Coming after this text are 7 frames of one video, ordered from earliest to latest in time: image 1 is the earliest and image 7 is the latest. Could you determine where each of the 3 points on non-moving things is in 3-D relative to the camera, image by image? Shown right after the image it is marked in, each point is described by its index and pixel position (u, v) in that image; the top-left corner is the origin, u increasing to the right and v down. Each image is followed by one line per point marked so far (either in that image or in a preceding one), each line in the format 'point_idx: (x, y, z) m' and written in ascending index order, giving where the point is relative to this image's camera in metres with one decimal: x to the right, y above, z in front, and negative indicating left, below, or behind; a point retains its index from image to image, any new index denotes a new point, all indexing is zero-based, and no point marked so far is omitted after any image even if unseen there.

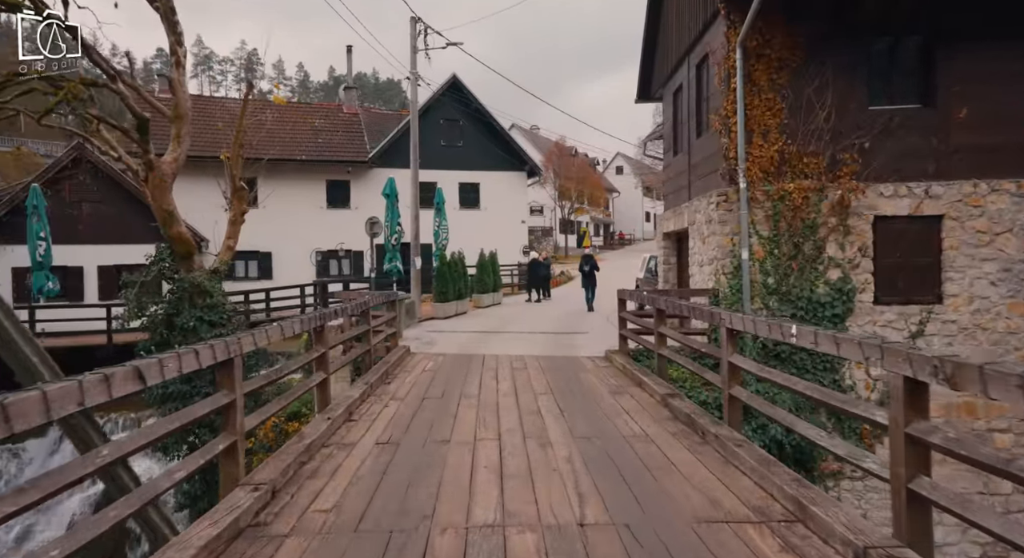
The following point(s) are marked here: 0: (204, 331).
0: (-5.9, -1.0, +11.0) m
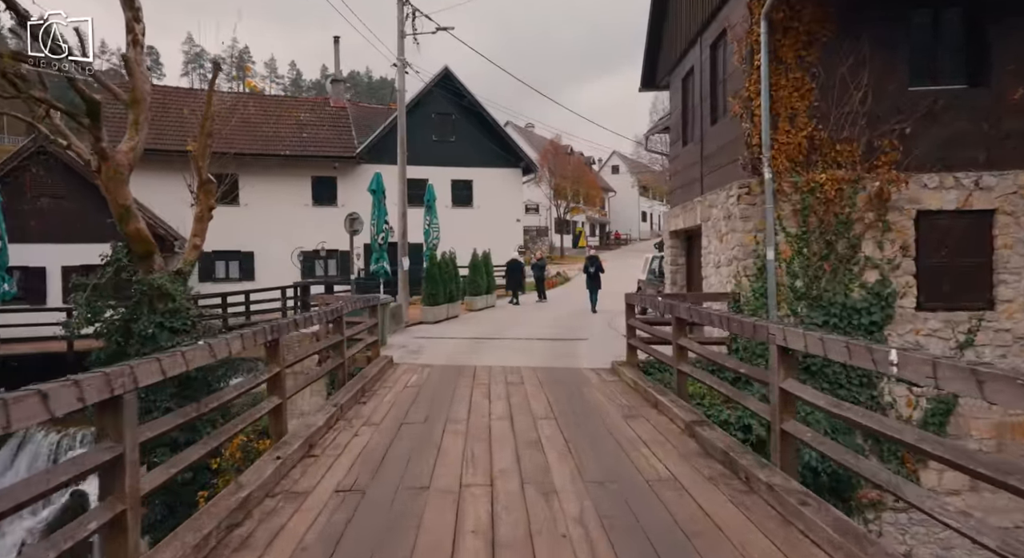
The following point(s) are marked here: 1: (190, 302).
0: (-6.0, -1.0, +9.9) m
1: (-5.9, -0.4, +10.6) m
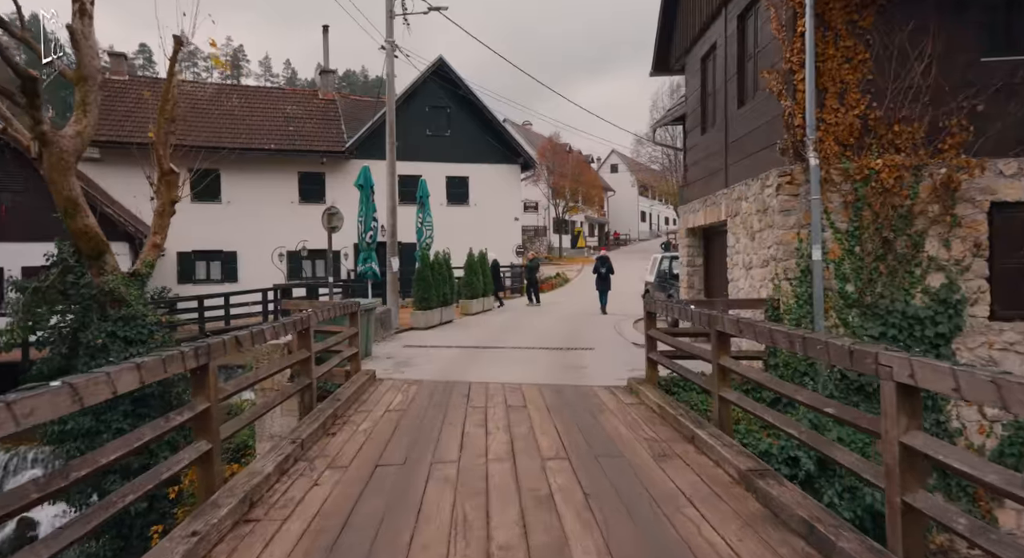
0: (-6.0, -1.1, +8.7) m
1: (-5.9, -0.5, +9.4) m
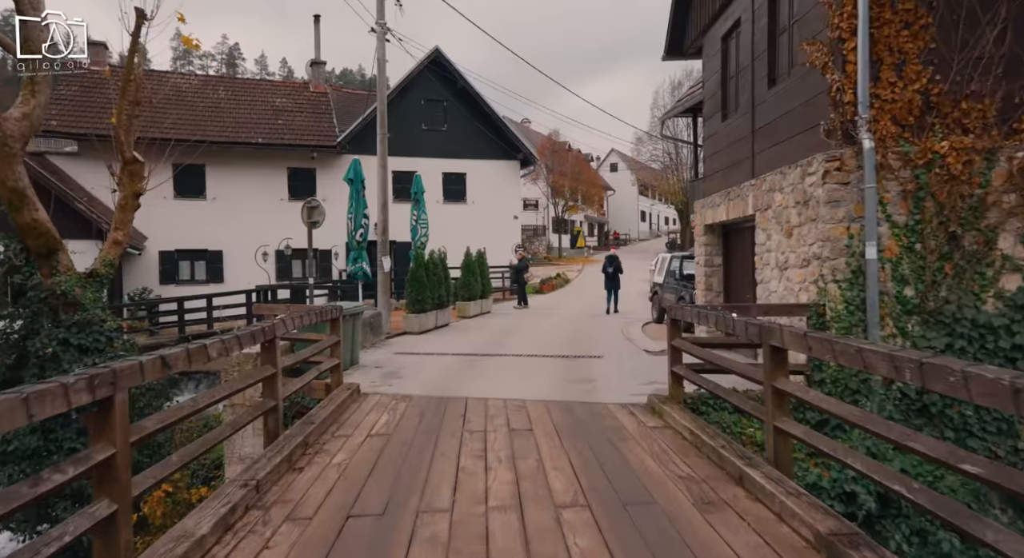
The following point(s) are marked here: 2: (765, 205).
0: (-6.0, -1.1, +7.7) m
1: (-5.9, -0.5, +8.4) m
2: (+3.2, +0.9, +7.3) m
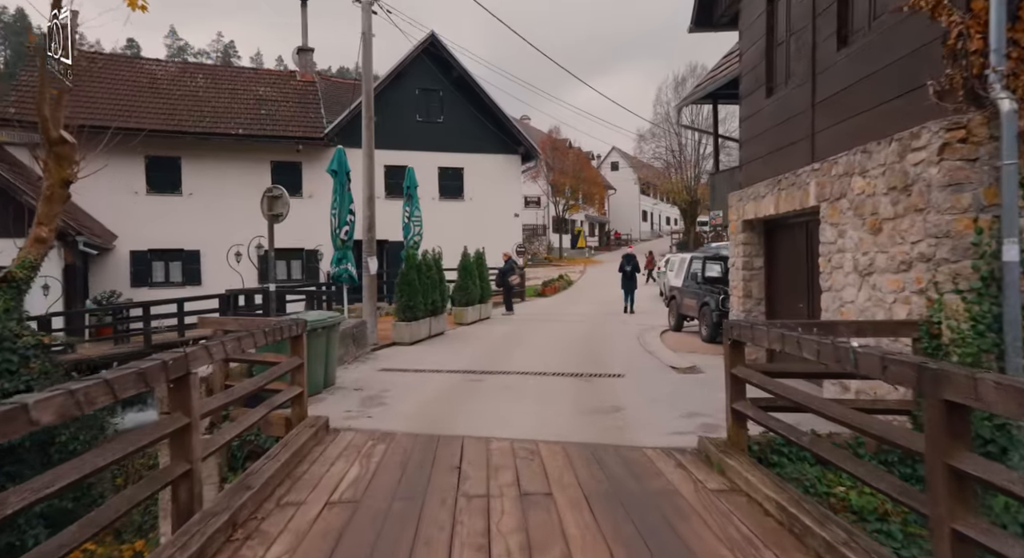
0: (-5.9, -1.2, +6.2) m
1: (-5.8, -0.5, +6.9) m
2: (+3.3, +0.9, +5.8) m
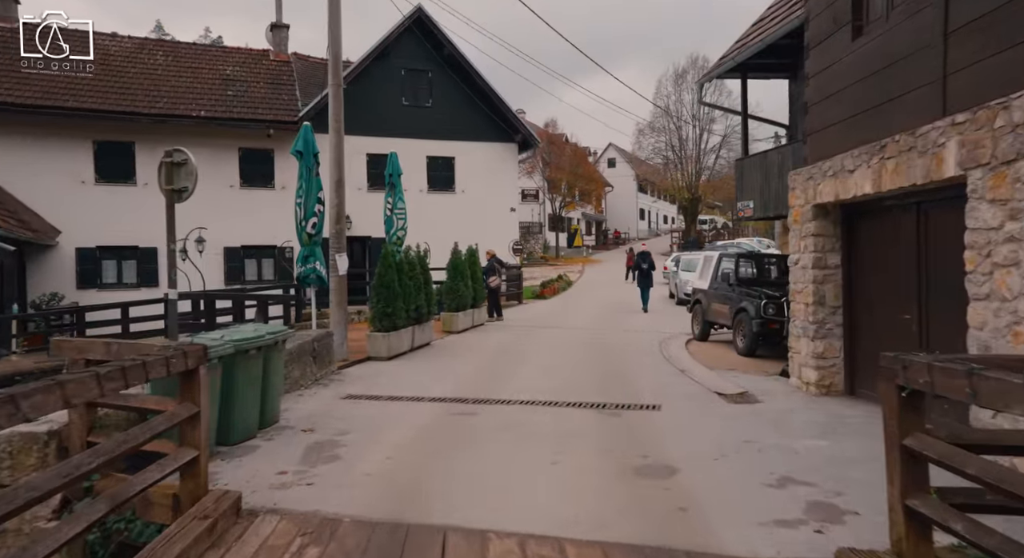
0: (-5.9, -1.2, +4.1) m
1: (-5.8, -0.6, +4.8) m
2: (+3.4, +0.8, +3.9) m
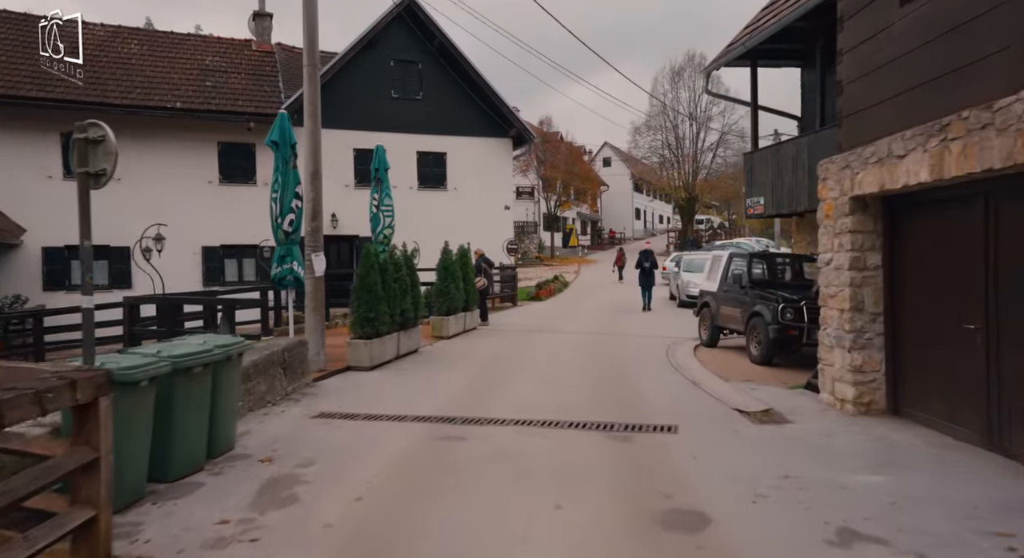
0: (-5.9, -1.2, +3.2) m
1: (-5.8, -0.6, +3.9) m
2: (+3.3, +0.8, +3.1) m
